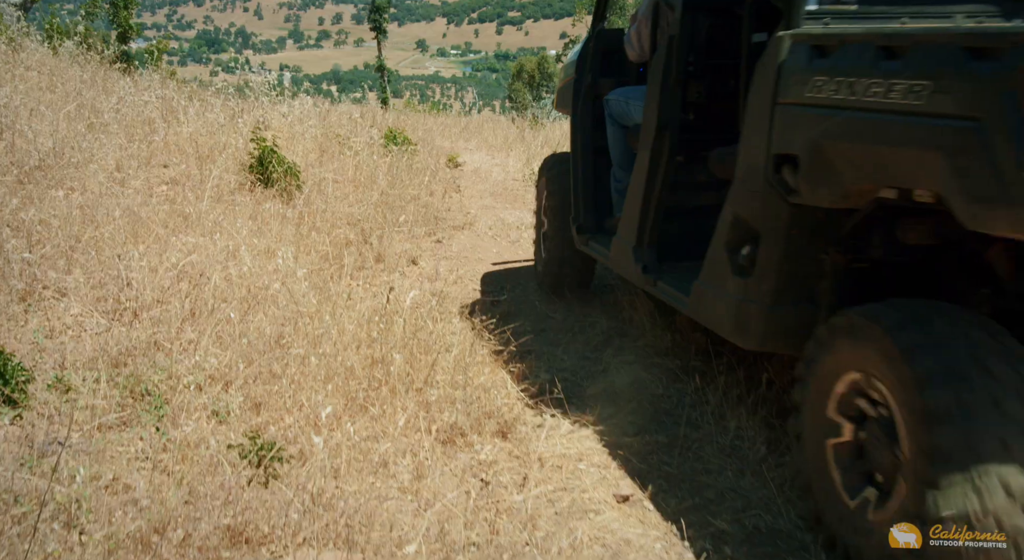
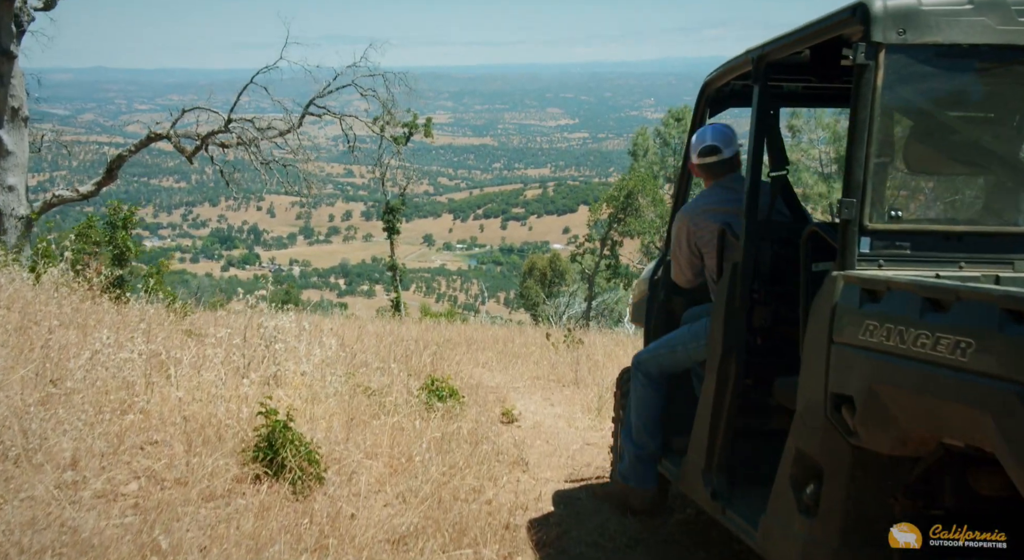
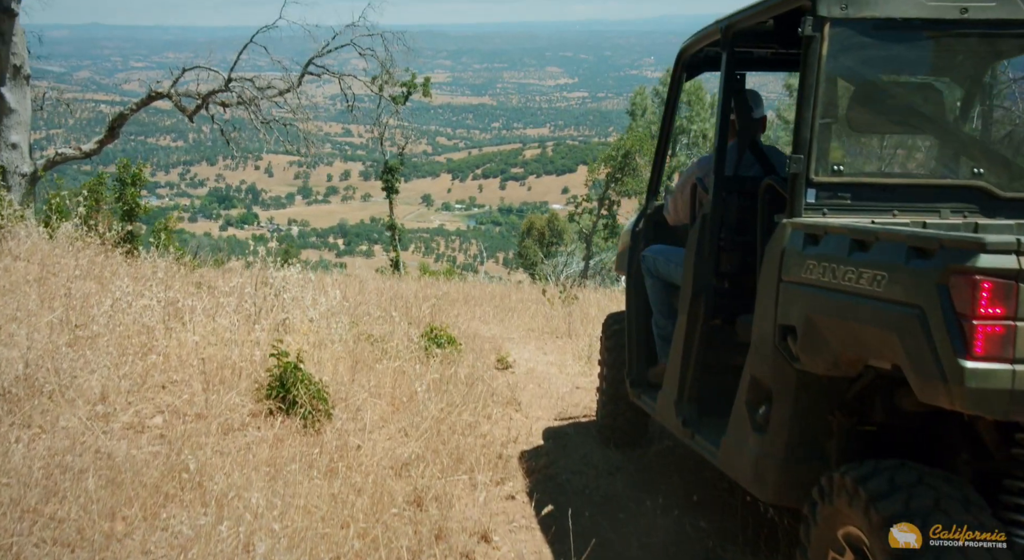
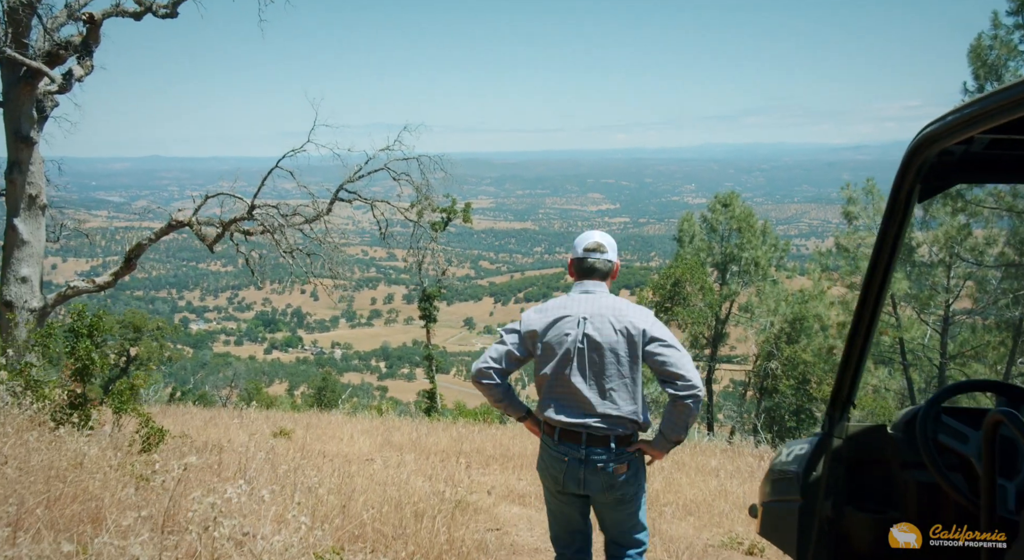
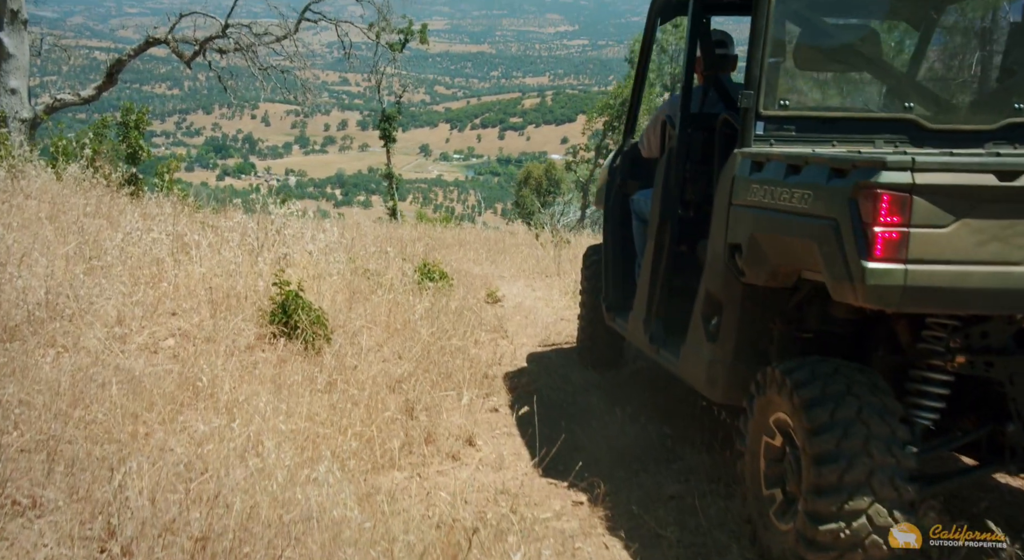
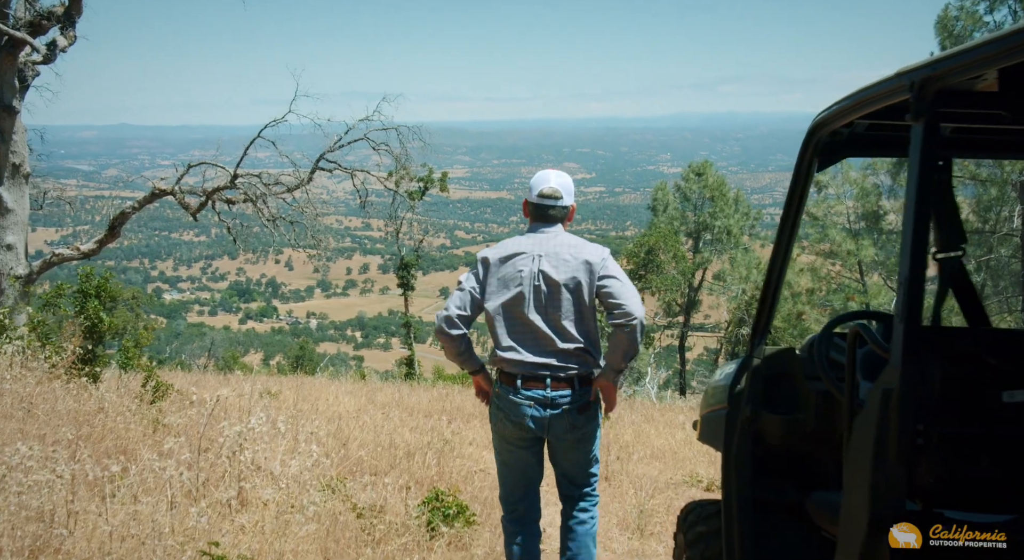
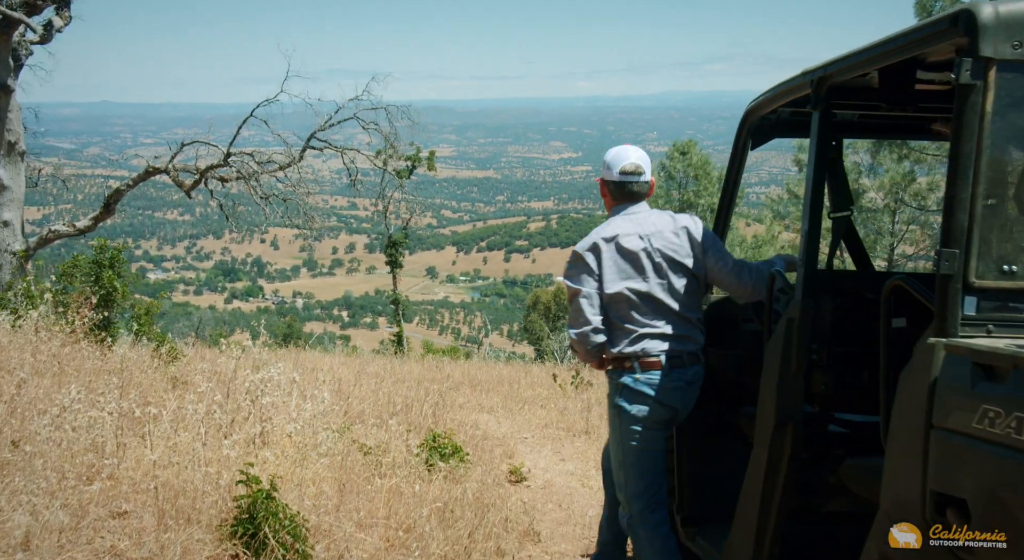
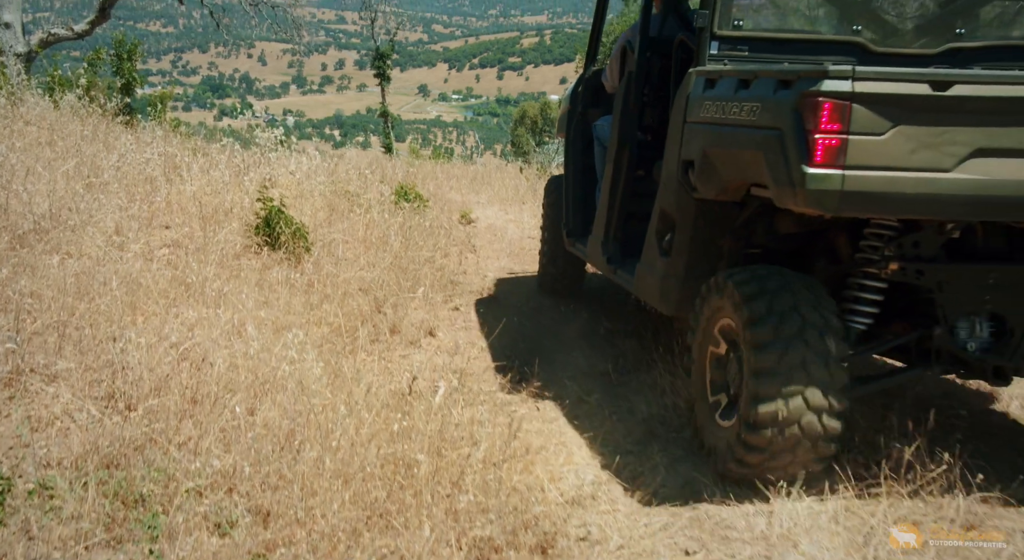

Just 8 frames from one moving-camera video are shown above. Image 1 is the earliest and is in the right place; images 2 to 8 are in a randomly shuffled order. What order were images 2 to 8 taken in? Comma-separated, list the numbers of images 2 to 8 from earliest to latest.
8, 5, 3, 2, 7, 6, 4
